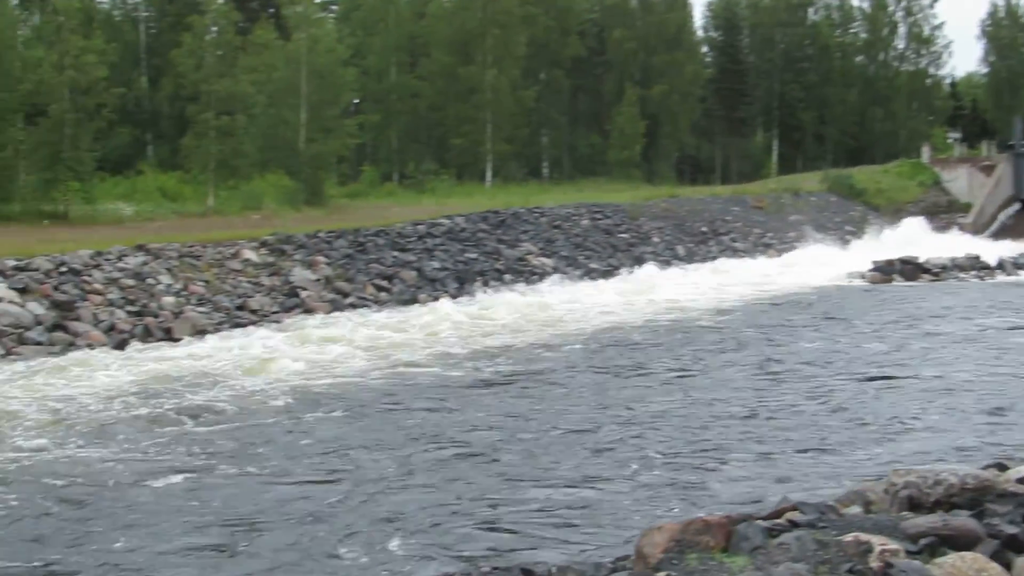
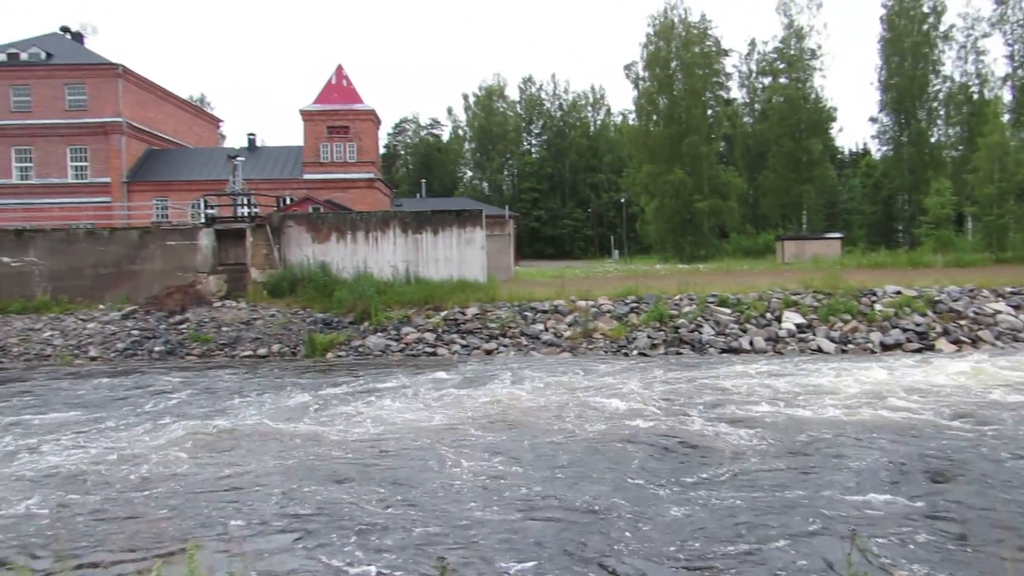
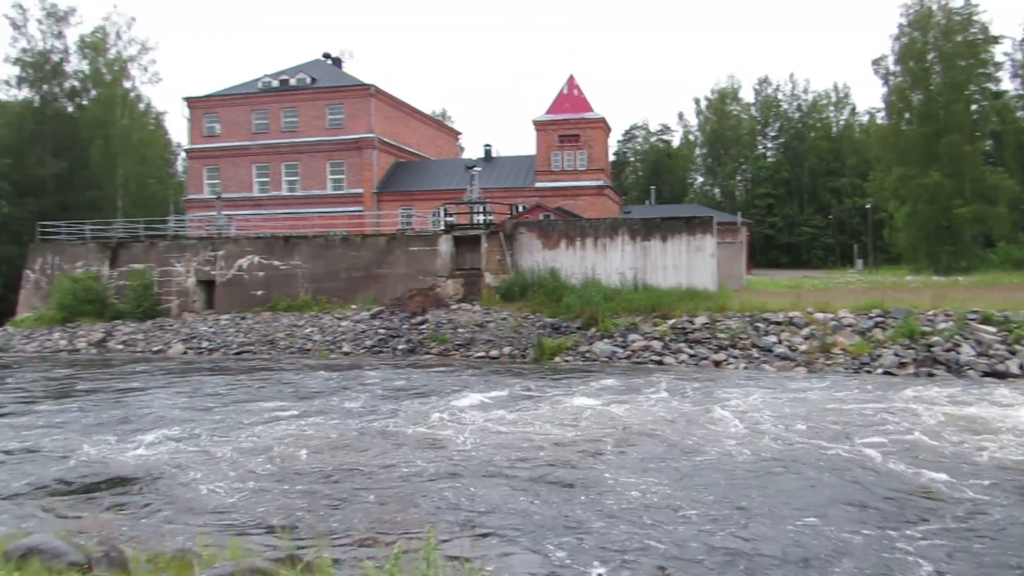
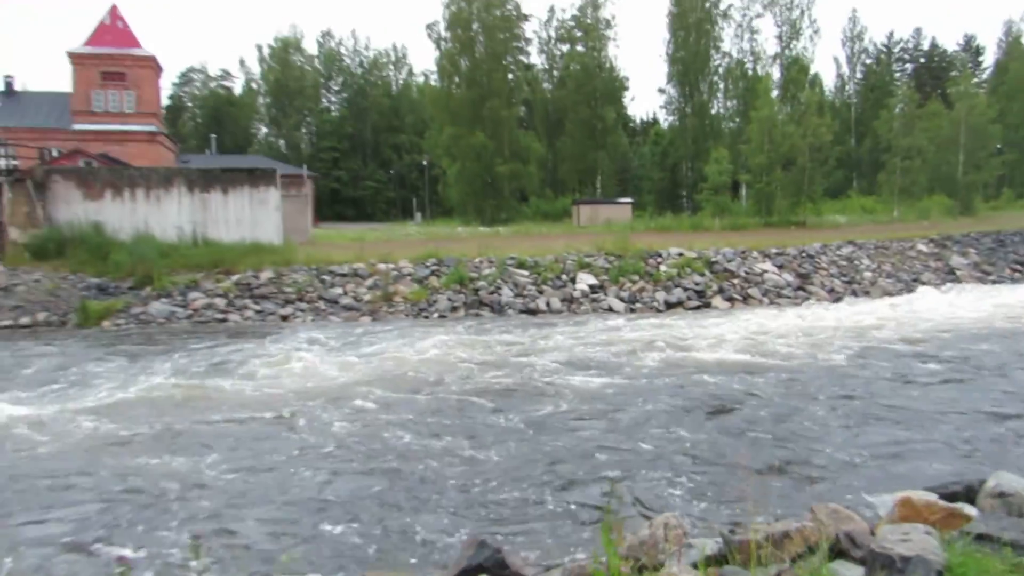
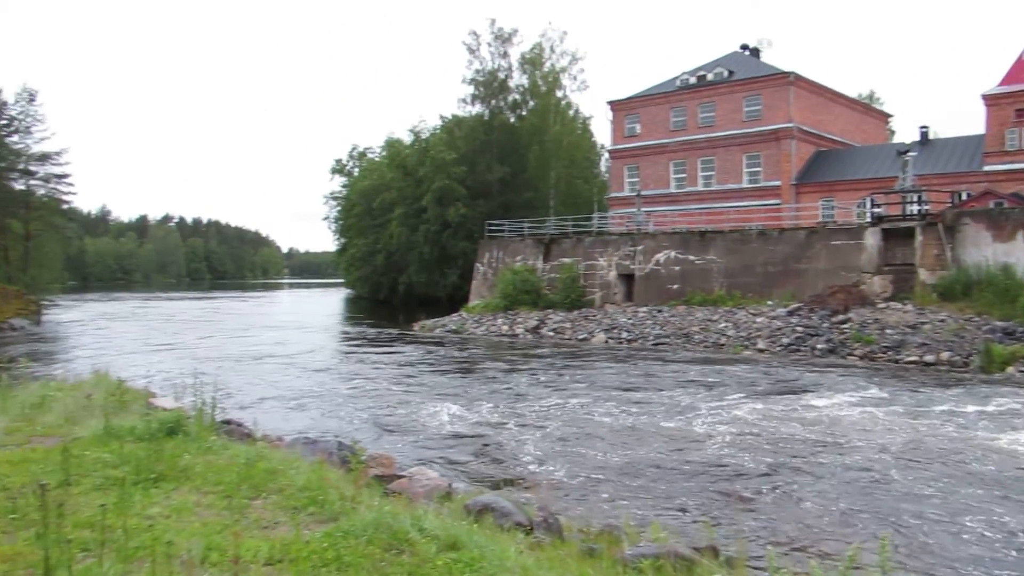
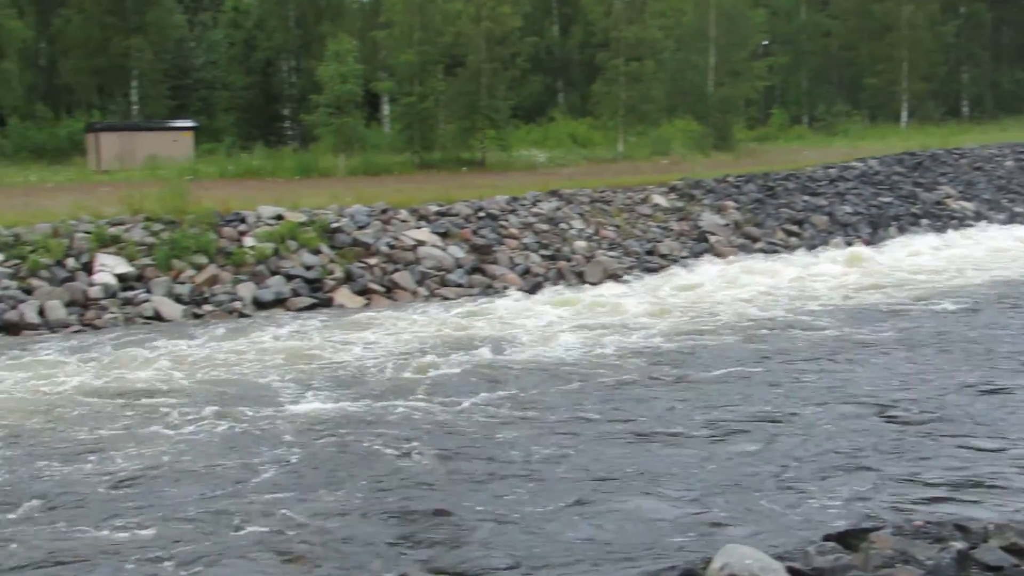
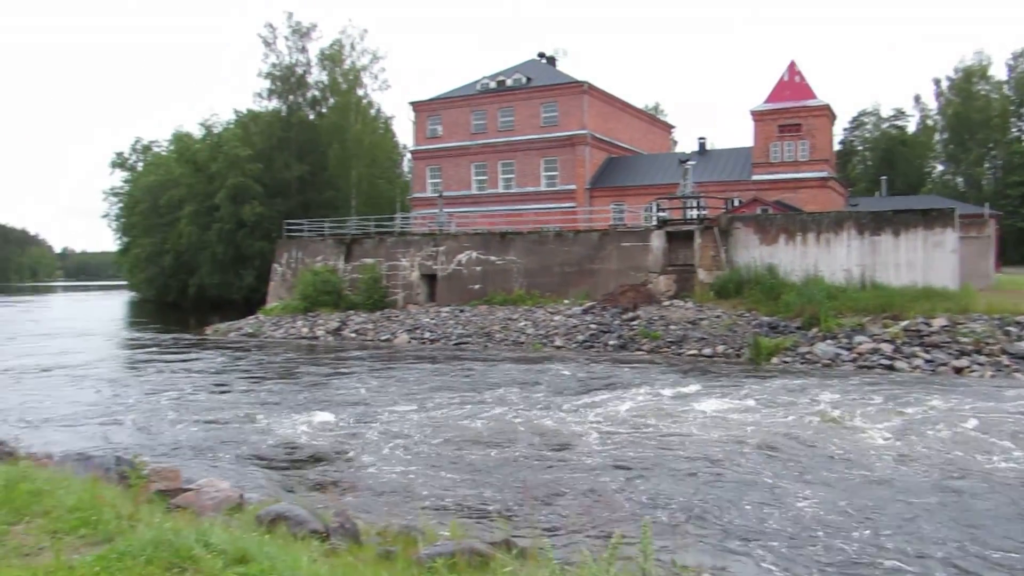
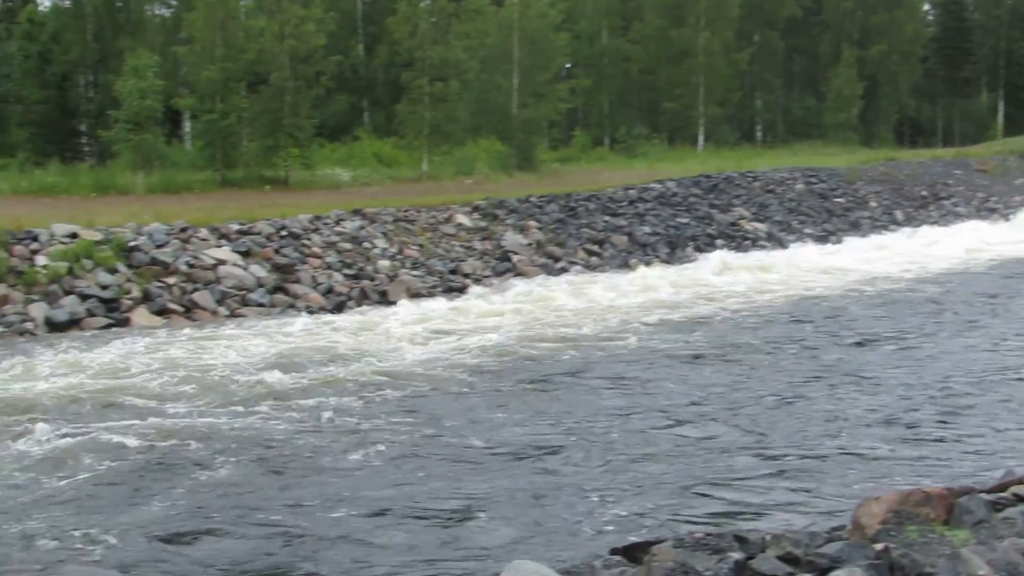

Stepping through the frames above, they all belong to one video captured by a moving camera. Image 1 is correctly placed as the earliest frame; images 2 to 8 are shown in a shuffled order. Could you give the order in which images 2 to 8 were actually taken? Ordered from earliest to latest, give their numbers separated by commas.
8, 6, 4, 2, 3, 7, 5
